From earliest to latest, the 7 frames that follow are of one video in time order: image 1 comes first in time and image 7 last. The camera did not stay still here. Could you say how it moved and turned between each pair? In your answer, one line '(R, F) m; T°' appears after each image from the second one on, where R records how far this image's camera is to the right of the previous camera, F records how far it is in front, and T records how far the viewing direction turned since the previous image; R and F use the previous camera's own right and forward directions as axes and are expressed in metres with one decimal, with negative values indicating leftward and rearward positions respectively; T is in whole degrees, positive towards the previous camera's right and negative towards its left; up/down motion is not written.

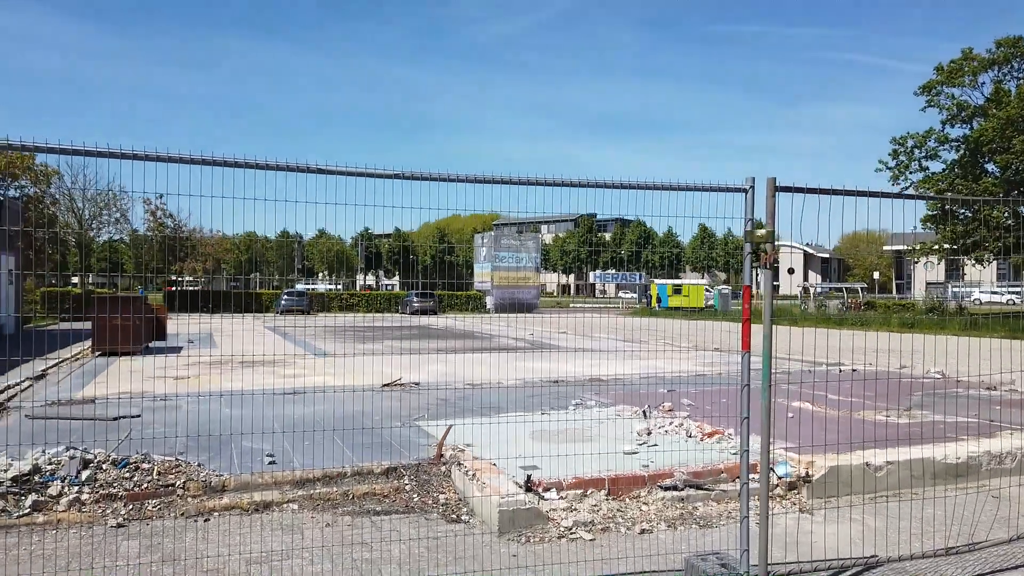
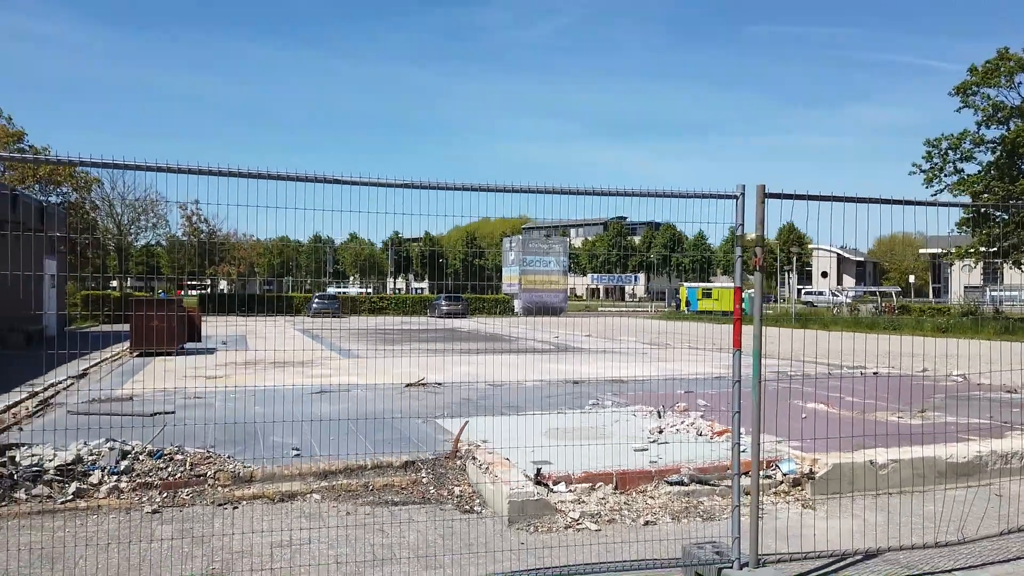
(+0.2, -0.4) m; -2°
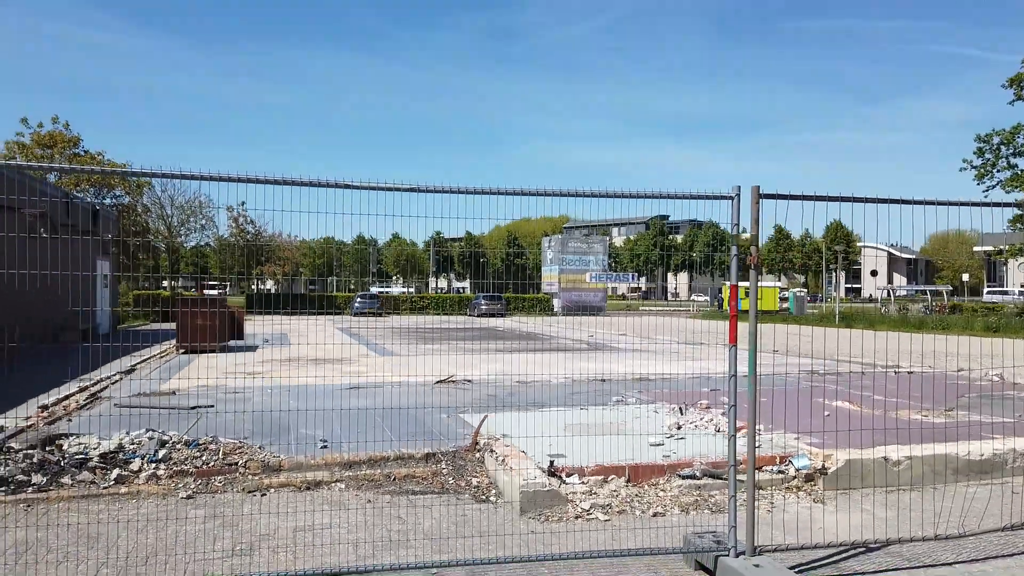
(+0.3, -0.3) m; -3°
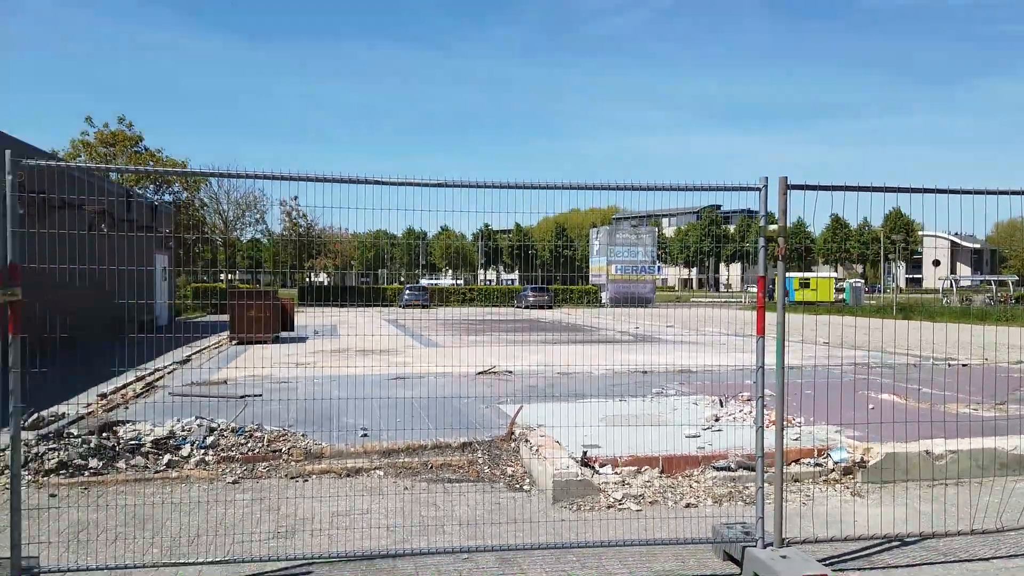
(+0.2, -0.1) m; -4°
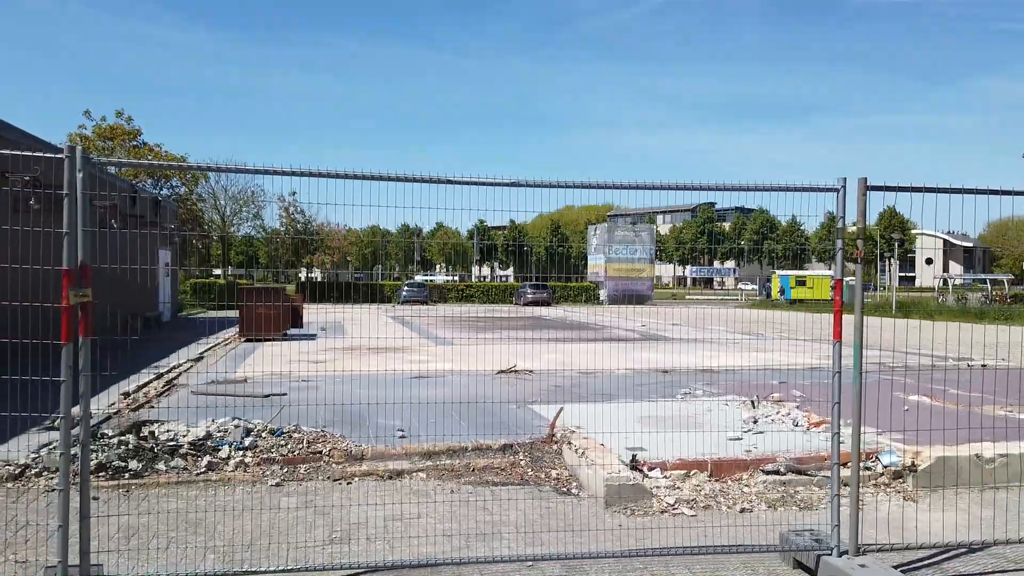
(-0.7, +0.1) m; 0°
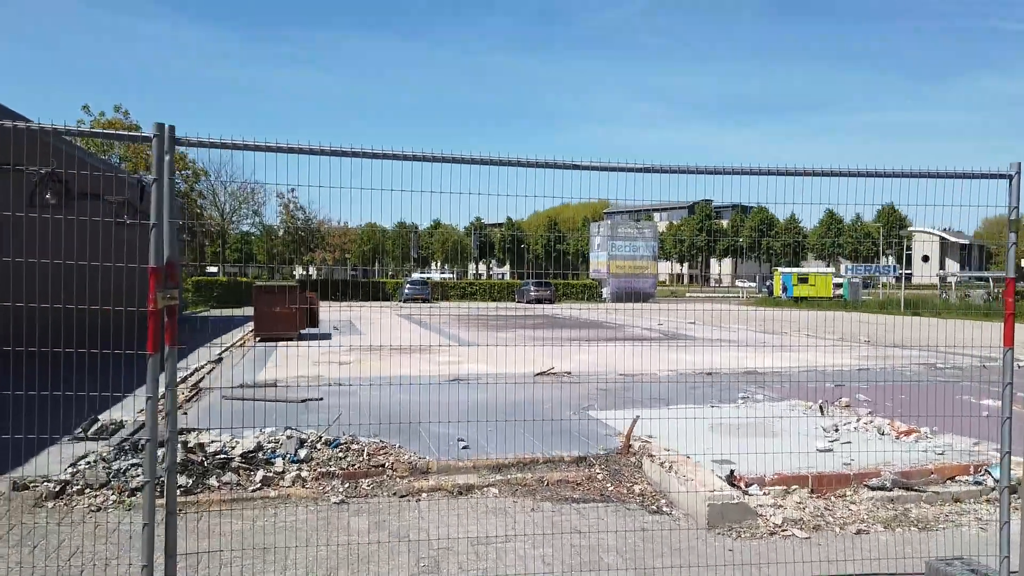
(-1.0, +0.7) m; 0°
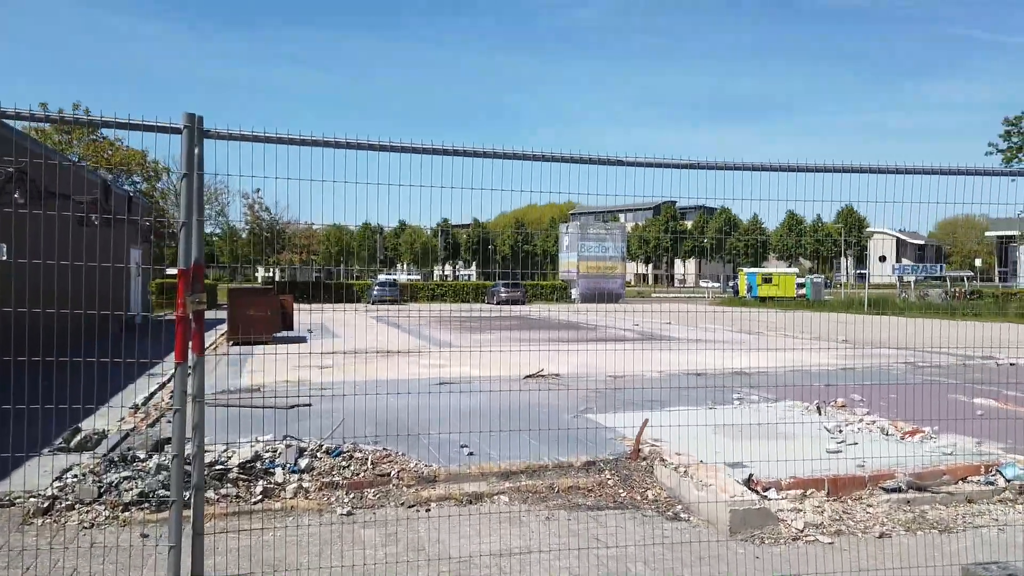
(-0.5, +0.3) m; +3°
